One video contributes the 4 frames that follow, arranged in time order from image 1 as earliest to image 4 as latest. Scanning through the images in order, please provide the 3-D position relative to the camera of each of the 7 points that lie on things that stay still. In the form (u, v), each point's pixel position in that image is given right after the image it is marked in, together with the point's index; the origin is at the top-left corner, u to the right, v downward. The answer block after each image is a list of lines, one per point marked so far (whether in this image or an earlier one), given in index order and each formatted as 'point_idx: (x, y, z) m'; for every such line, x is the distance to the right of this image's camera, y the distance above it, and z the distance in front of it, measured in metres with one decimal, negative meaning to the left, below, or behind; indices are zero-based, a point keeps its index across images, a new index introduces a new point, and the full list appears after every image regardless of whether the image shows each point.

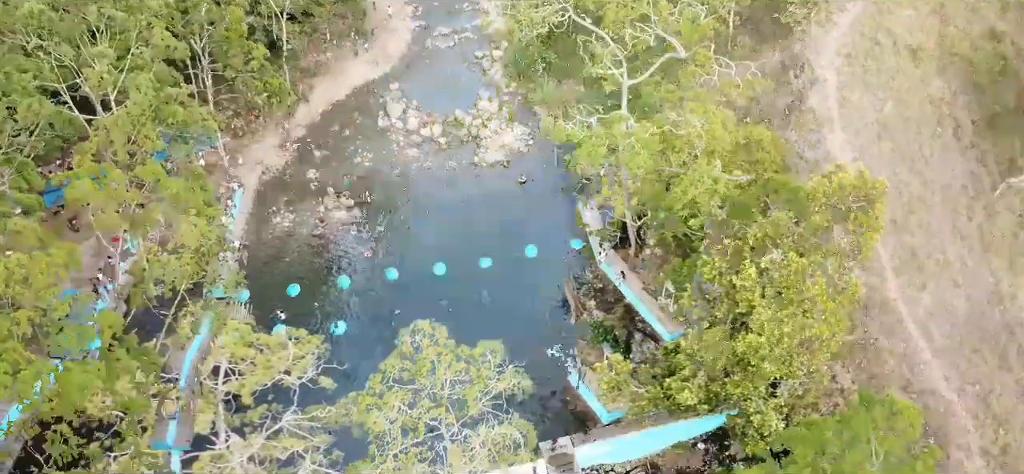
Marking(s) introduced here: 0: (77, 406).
0: (-10.1, -4.0, +19.0) m
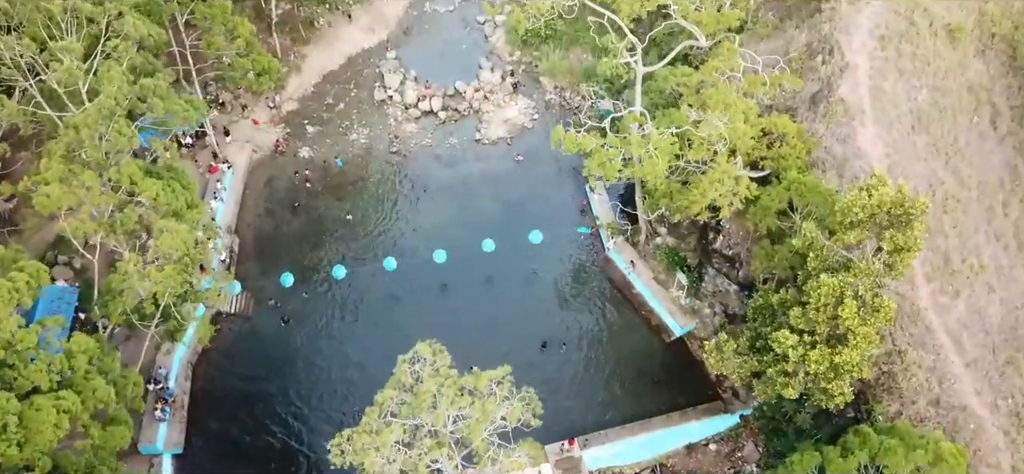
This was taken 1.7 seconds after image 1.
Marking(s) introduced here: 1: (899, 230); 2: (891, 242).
0: (-10.0, -4.5, +17.6) m
1: (+9.0, 0.0, +18.7) m
2: (+8.8, -0.3, +18.7) m
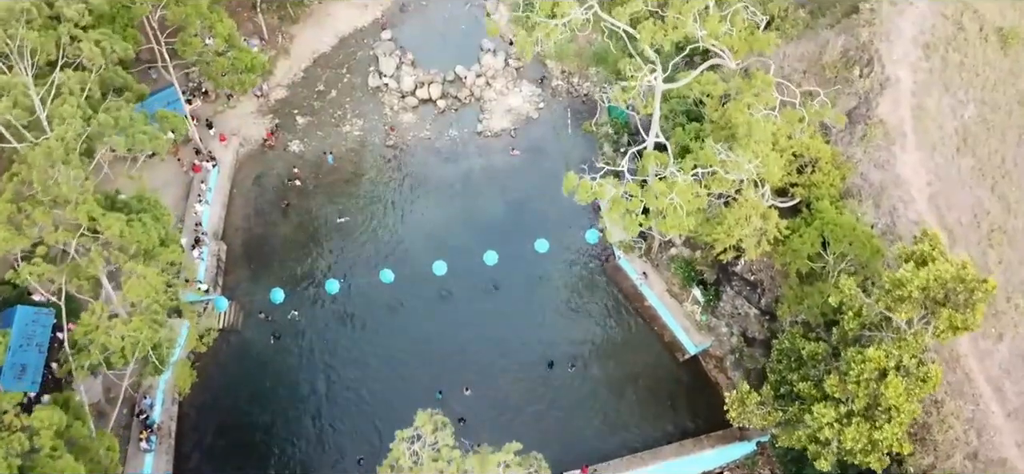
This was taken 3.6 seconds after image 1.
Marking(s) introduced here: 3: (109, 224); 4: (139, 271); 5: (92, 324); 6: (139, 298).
0: (-9.9, -6.1, +16.1) m
1: (+9.1, -1.5, +16.7) m
2: (+8.9, -1.7, +16.7) m
3: (-9.8, +0.3, +19.7) m
4: (-9.2, -0.9, +20.1) m
5: (-10.2, -2.2, +19.9) m
6: (-9.2, -1.5, +20.3) m
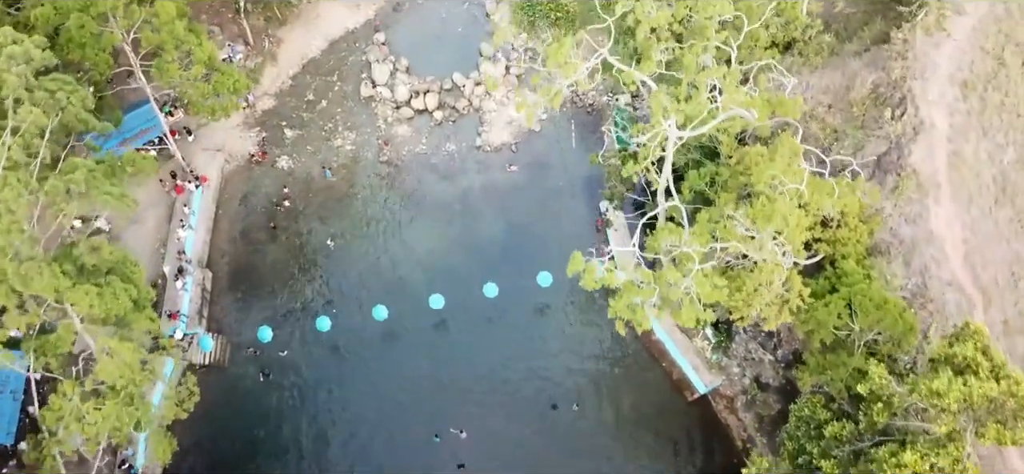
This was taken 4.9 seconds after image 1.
0: (-9.8, -7.9, +14.8) m
1: (+9.2, -3.3, +15.2) m
2: (+8.9, -3.6, +15.2) m
3: (-9.7, -1.4, +18.1) m
4: (-9.2, -2.6, +18.6) m
5: (-10.2, -3.8, +18.4) m
6: (-9.2, -3.2, +18.8) m
